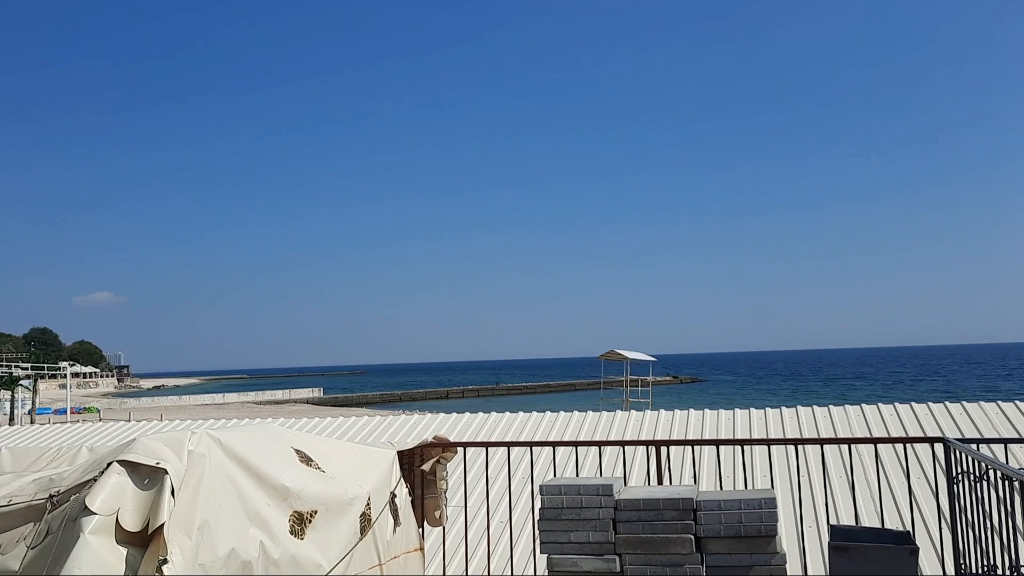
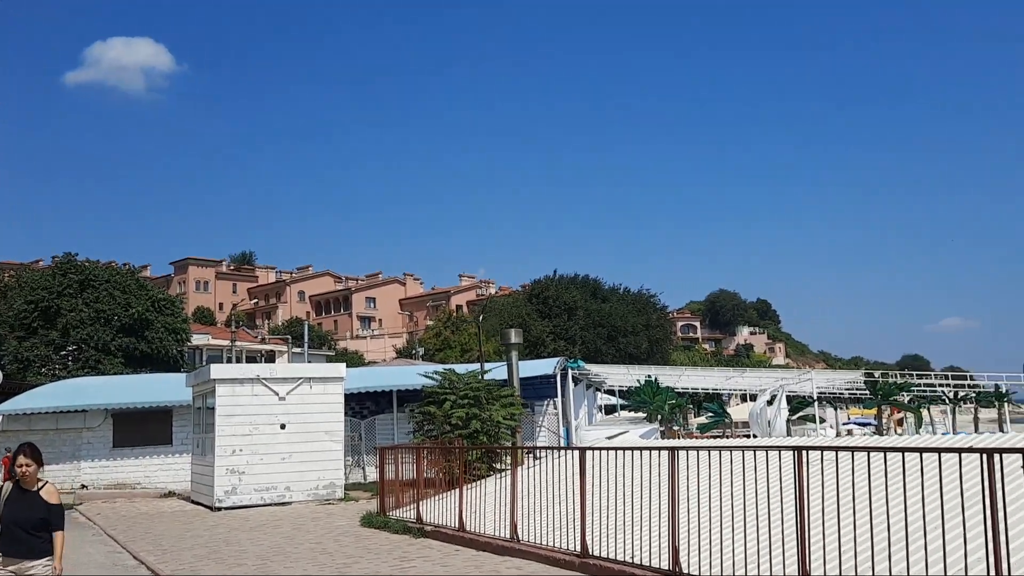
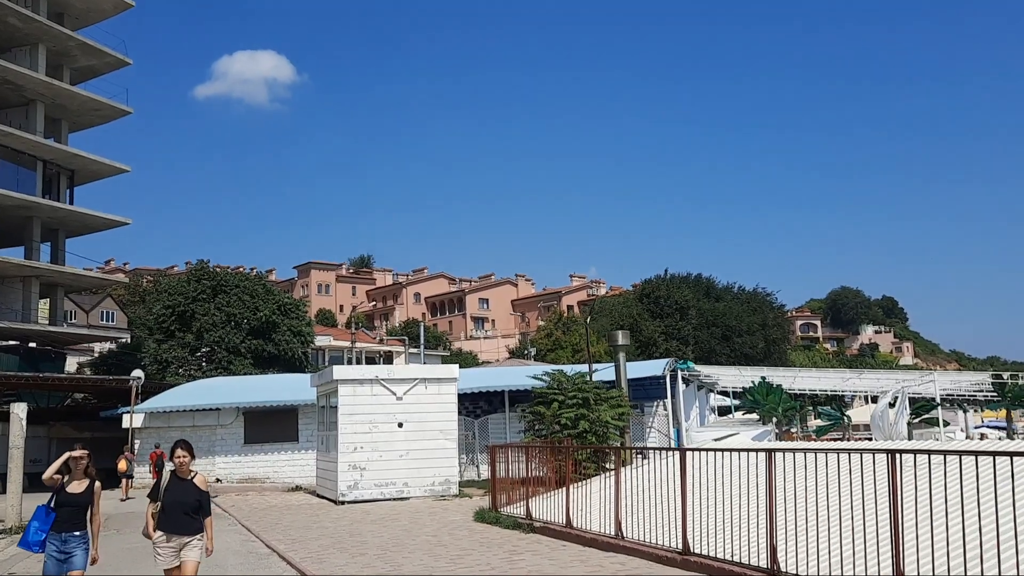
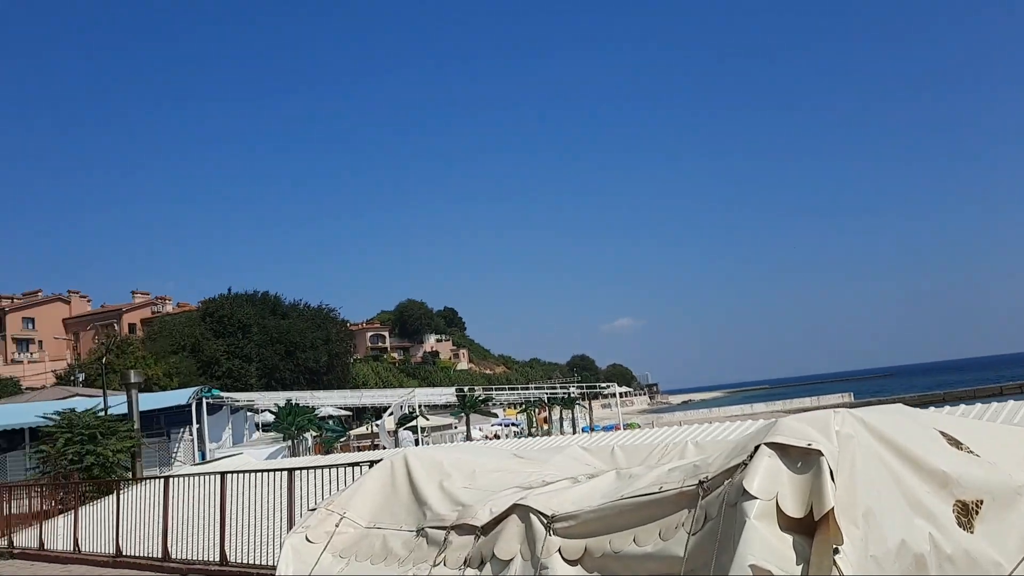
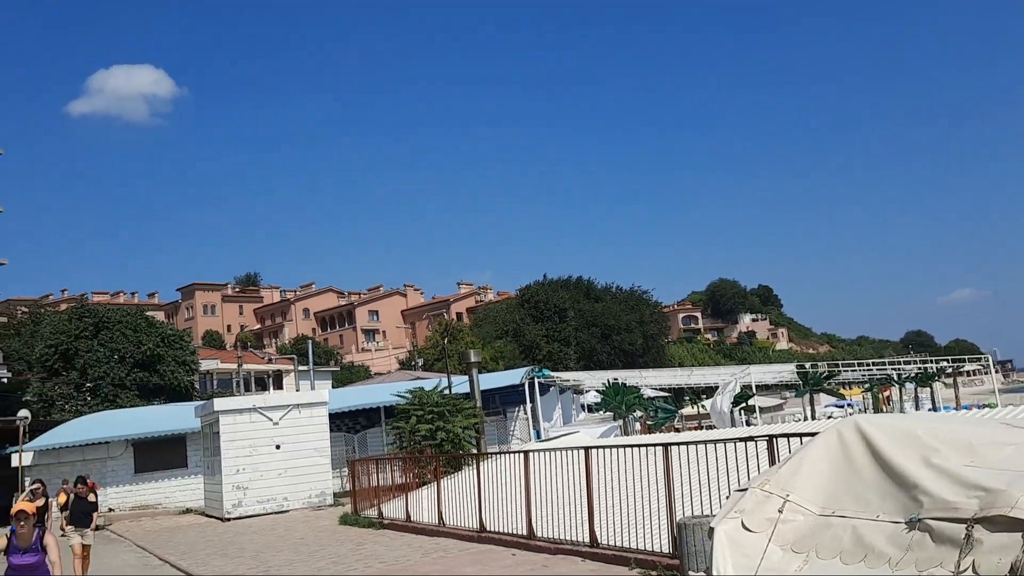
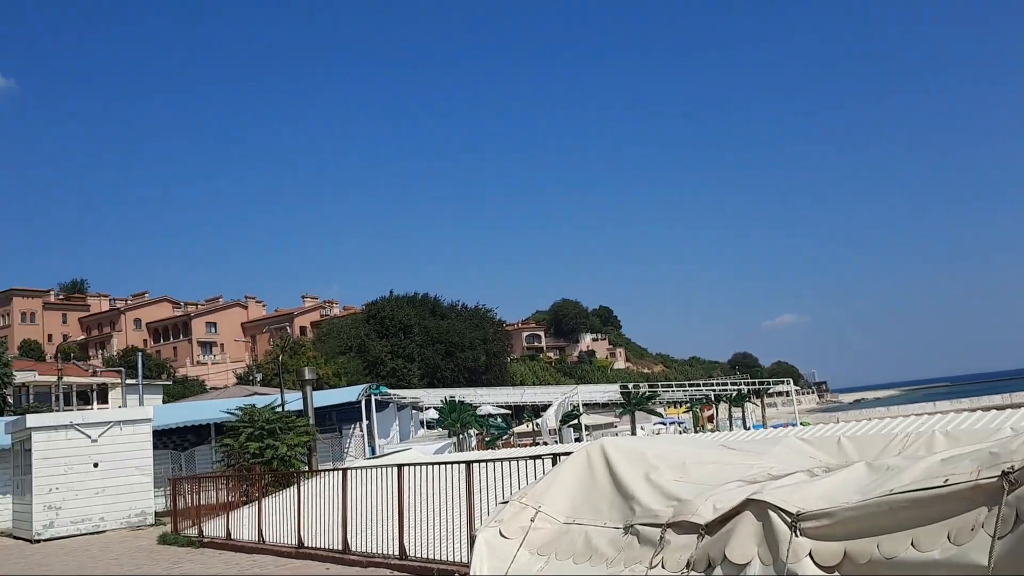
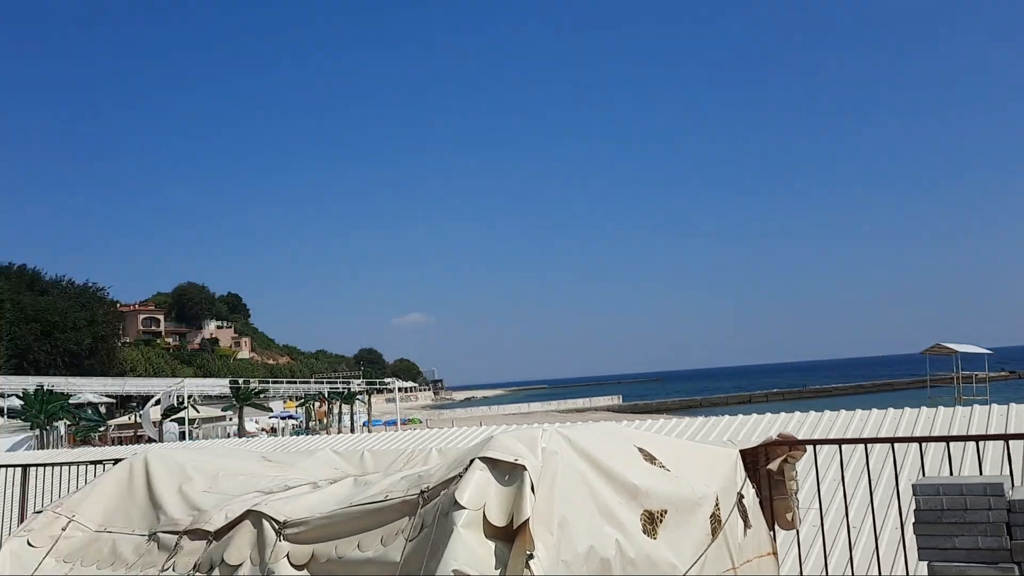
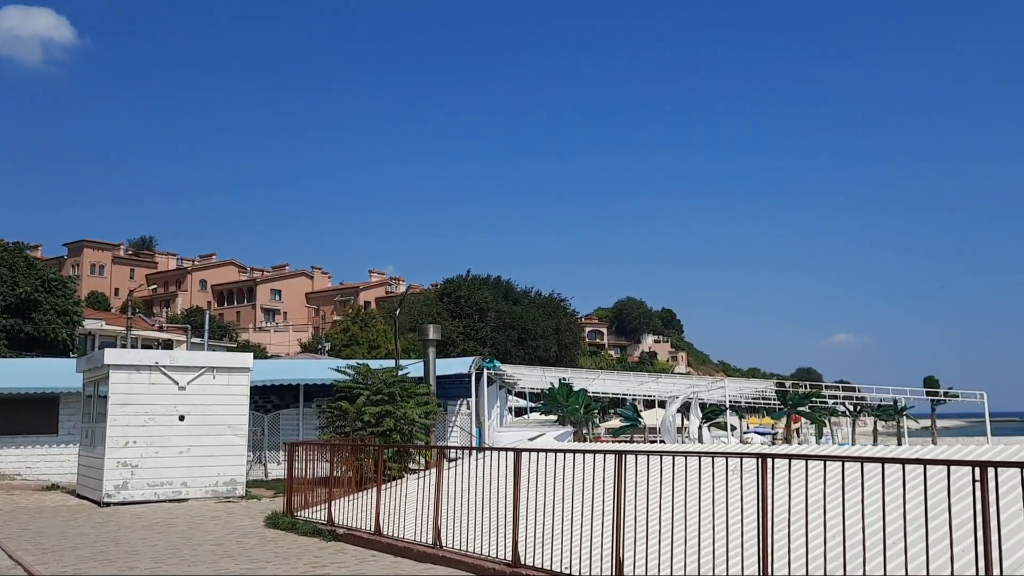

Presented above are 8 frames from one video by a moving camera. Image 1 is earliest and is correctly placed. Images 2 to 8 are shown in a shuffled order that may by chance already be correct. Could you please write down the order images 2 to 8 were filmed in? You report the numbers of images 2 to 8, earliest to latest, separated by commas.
7, 4, 6, 5, 3, 2, 8
